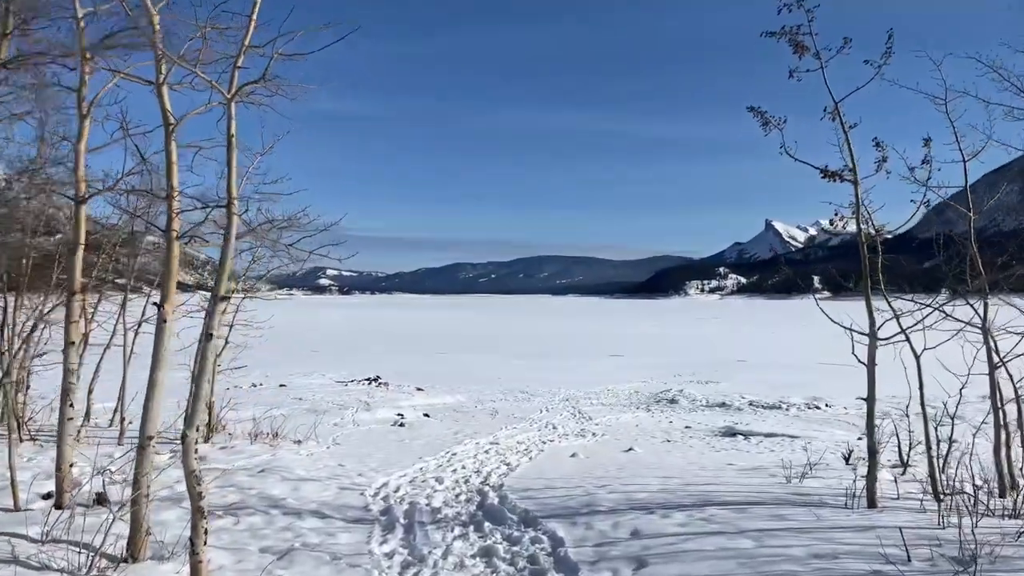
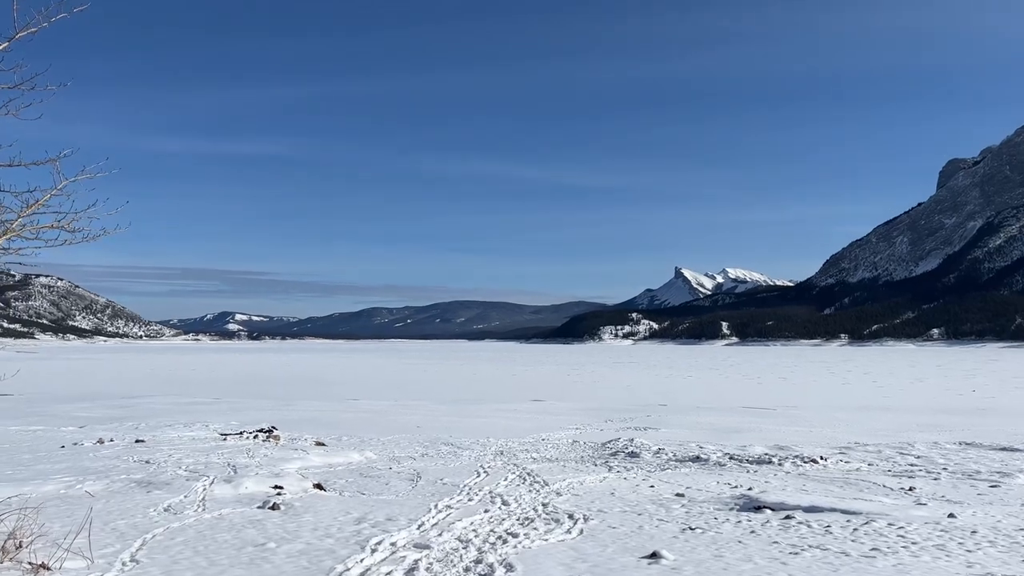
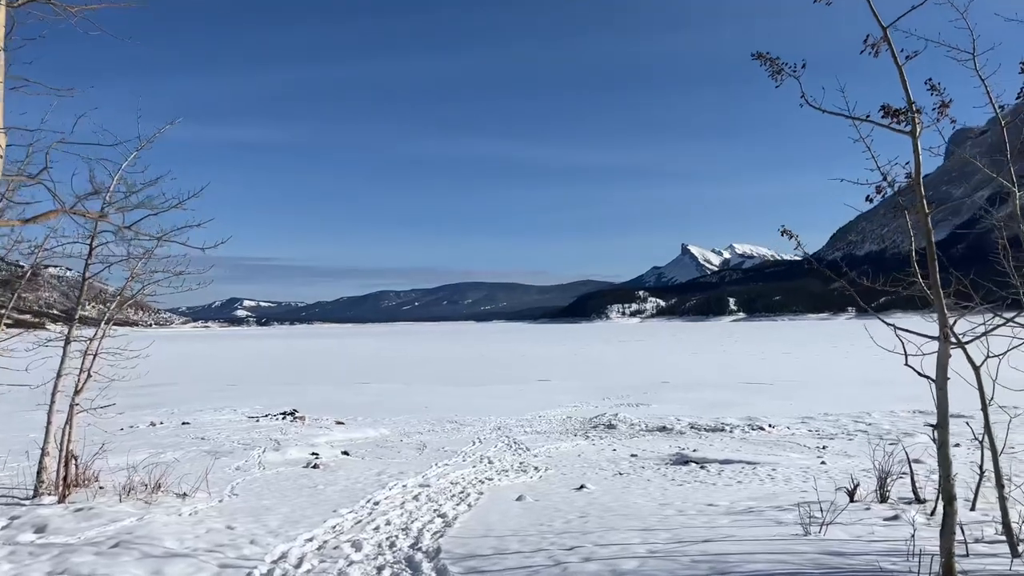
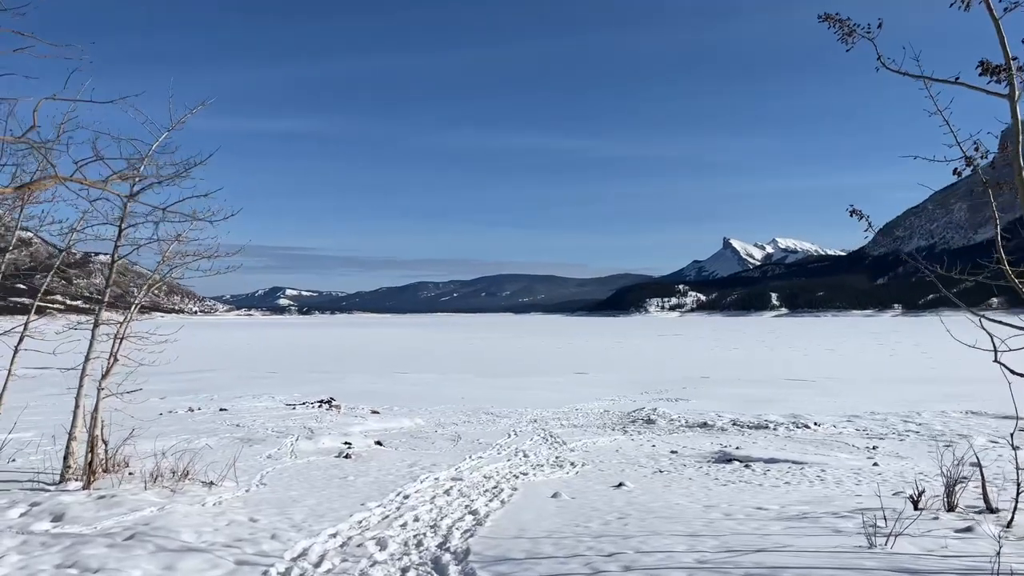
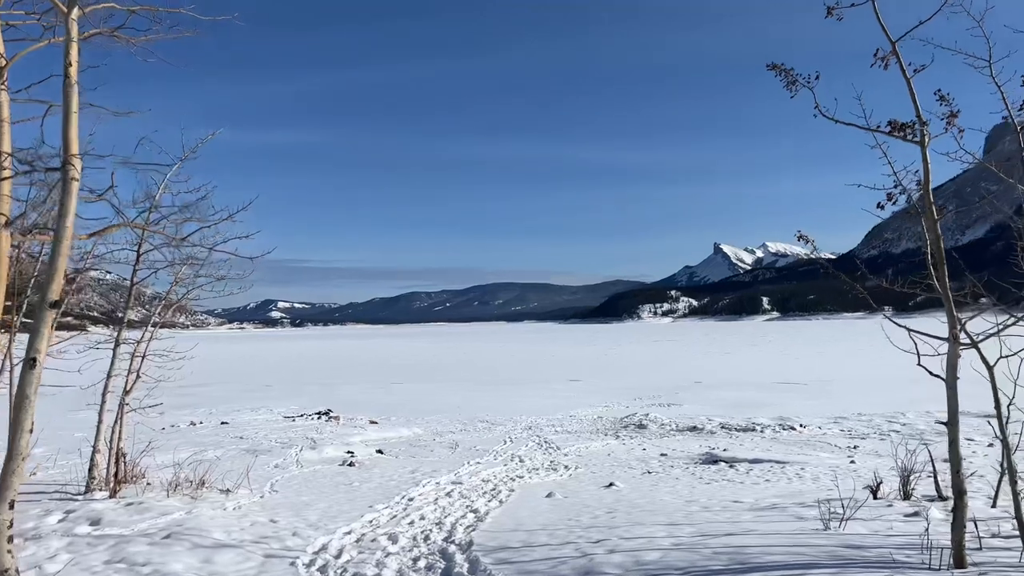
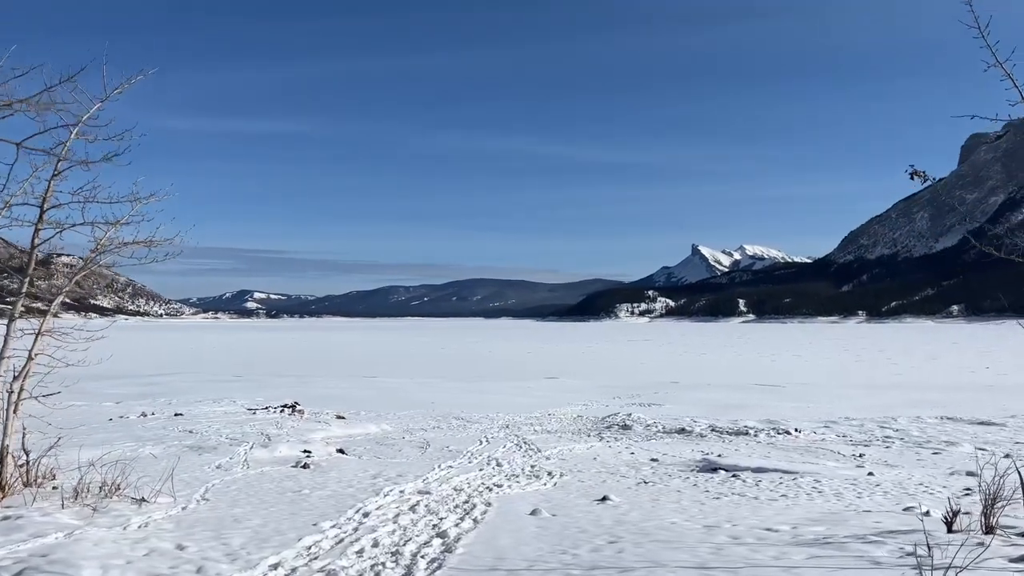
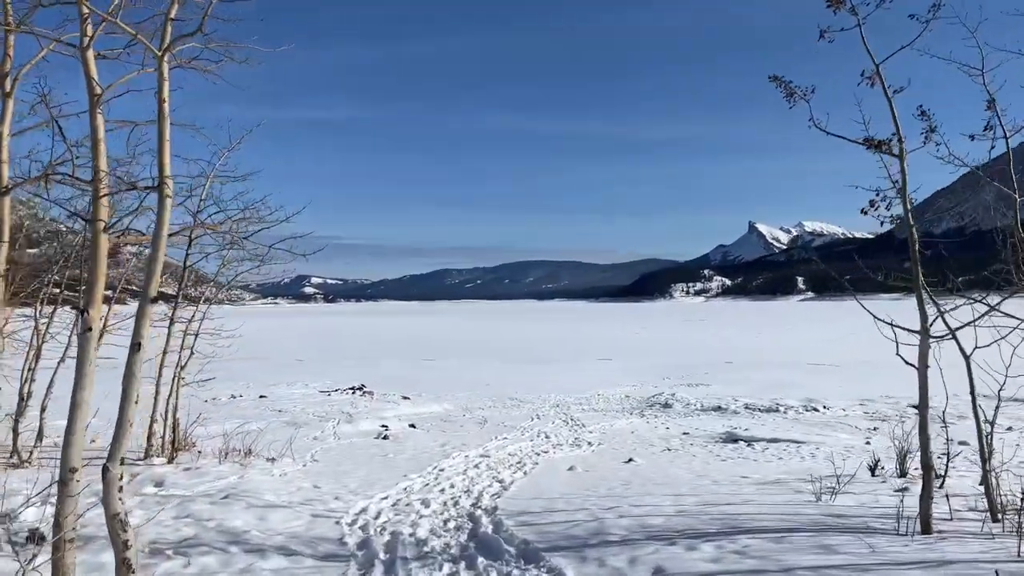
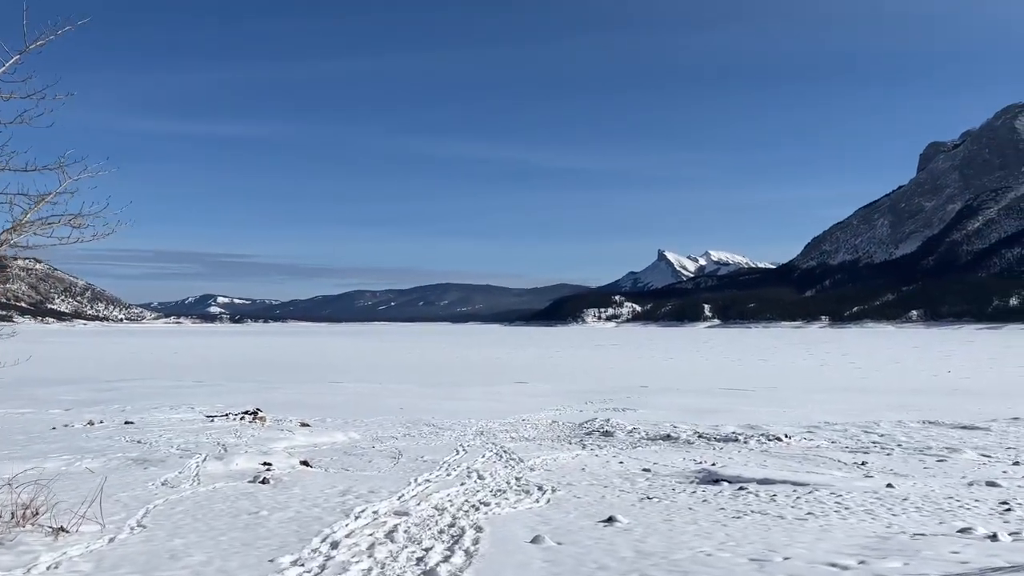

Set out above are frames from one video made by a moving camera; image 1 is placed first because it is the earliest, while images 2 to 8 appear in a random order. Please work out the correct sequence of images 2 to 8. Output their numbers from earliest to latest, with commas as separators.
7, 5, 3, 4, 6, 8, 2
